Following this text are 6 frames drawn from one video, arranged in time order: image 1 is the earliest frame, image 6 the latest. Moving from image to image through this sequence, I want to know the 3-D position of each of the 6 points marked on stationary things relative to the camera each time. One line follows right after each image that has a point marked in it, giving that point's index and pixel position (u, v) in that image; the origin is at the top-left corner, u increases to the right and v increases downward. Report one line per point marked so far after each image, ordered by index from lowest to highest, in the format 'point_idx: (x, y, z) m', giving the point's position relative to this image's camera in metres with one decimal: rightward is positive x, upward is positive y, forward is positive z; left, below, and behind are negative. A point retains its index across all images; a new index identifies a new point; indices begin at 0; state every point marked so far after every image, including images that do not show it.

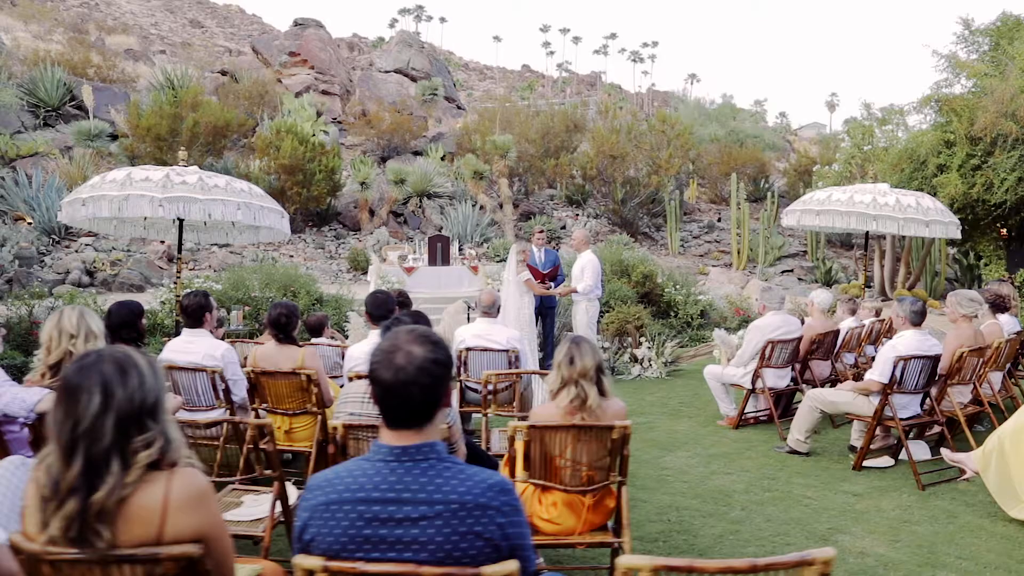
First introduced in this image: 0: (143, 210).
0: (-3.4, +0.7, +6.1) m
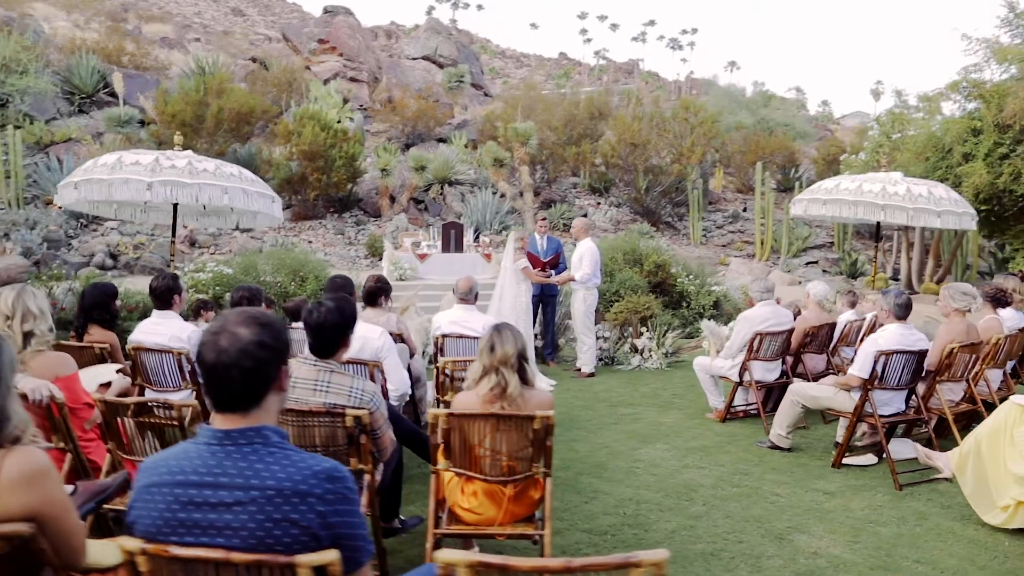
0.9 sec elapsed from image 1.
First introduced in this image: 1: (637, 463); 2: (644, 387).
0: (-3.5, +0.9, +6.2) m
1: (+0.9, -1.3, +5.0) m
2: (+1.6, -1.2, +8.0) m
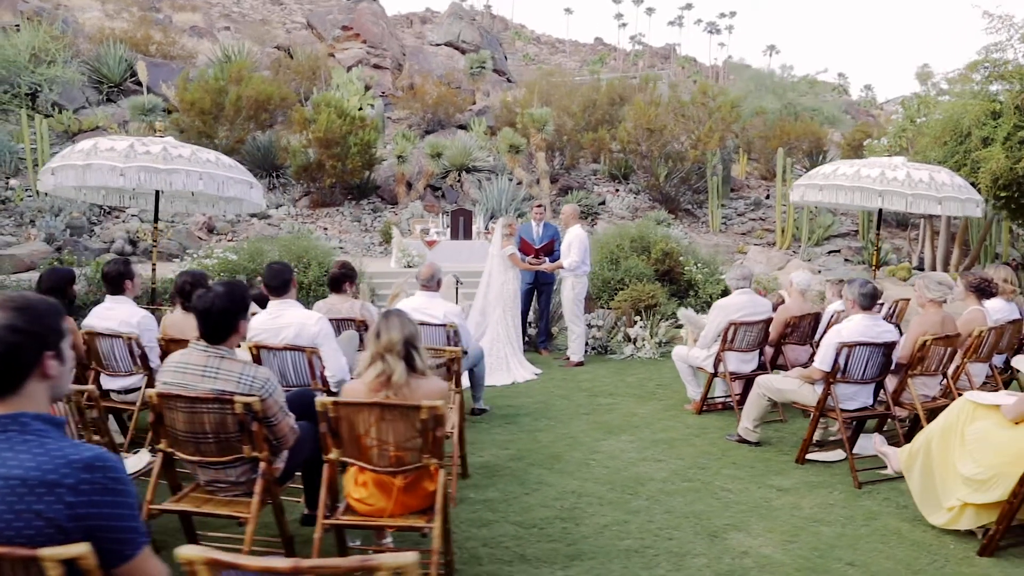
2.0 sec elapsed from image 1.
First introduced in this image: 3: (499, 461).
0: (-3.8, +1.0, +6.3) m
1: (+0.6, -1.2, +4.9) m
2: (+1.4, -1.0, +7.9) m
3: (-0.1, -1.2, +4.8) m
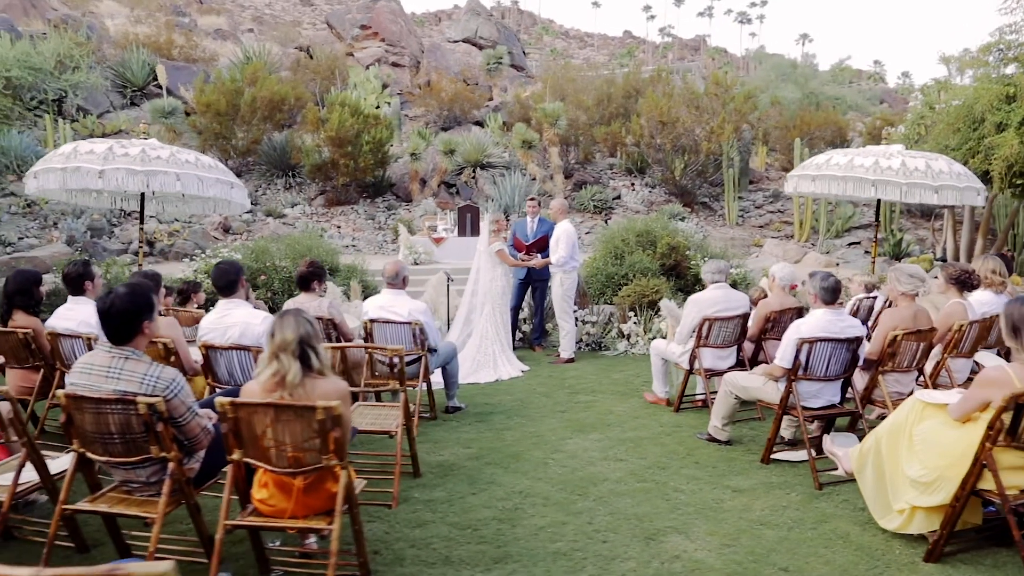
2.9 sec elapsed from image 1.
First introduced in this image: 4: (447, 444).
0: (-4.0, +1.0, +6.4) m
1: (+0.3, -1.2, +4.9) m
2: (+1.2, -1.0, +7.8) m
3: (-0.4, -1.2, +4.7) m
4: (-0.5, -1.2, +5.1) m
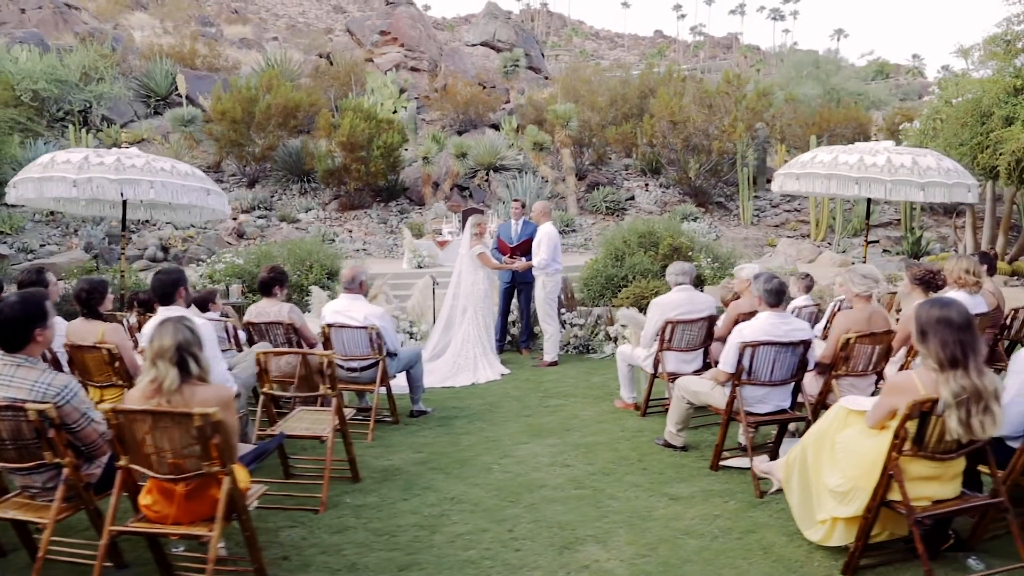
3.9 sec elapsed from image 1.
0: (-4.4, +1.0, +6.5) m
1: (-0.1, -1.2, +4.8) m
2: (+1.0, -1.0, +7.7) m
3: (-0.8, -1.2, +4.7) m
4: (-0.9, -1.2, +5.1) m
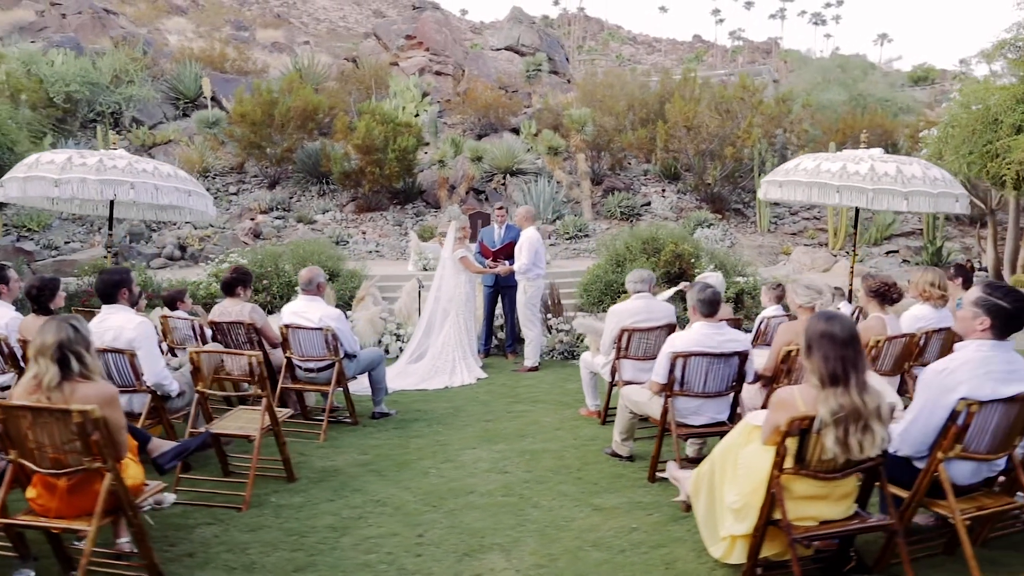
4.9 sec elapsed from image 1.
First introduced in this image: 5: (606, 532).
0: (-4.6, +1.0, +6.7) m
1: (-0.5, -1.3, +4.8) m
2: (+0.7, -1.1, +7.6) m
3: (-1.2, -1.3, +4.7) m
4: (-1.3, -1.2, +5.1) m
5: (+0.5, -1.3, +3.6) m
